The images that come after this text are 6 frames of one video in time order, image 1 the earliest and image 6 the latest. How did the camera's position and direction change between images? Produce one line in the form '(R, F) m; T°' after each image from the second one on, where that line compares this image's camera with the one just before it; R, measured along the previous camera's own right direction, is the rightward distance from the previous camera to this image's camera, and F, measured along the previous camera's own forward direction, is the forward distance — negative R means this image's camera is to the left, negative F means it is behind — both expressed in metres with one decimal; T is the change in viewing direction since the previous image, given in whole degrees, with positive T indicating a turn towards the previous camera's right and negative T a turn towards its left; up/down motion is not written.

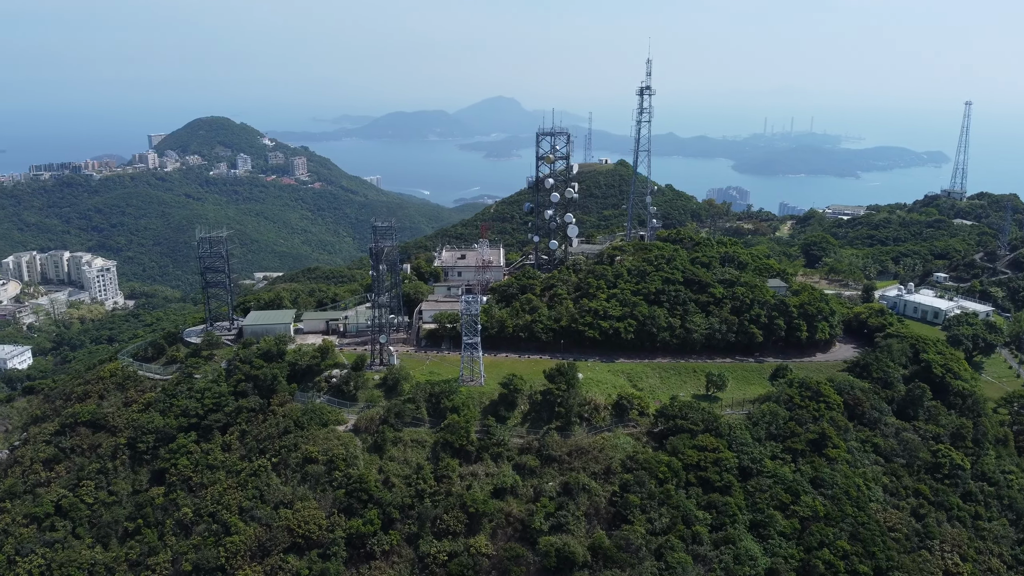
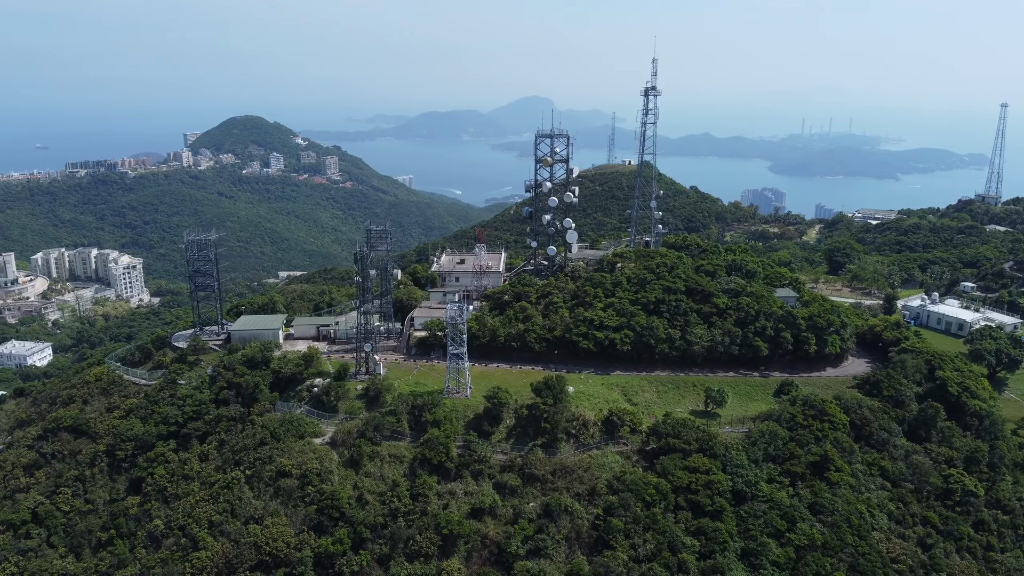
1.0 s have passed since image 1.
(+1.2, +0.9) m; -2°
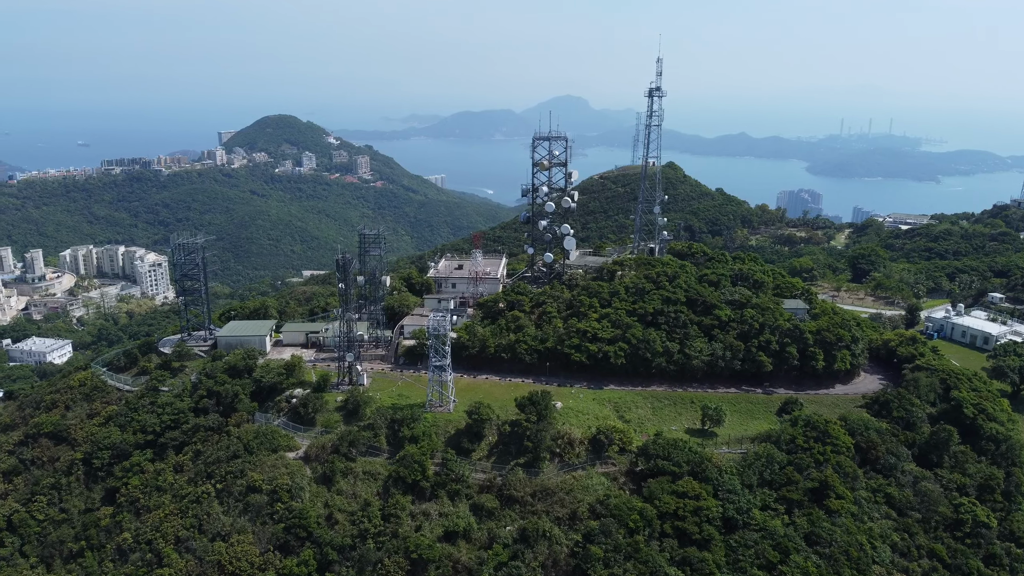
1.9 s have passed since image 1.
(+1.2, +0.9) m; -2°
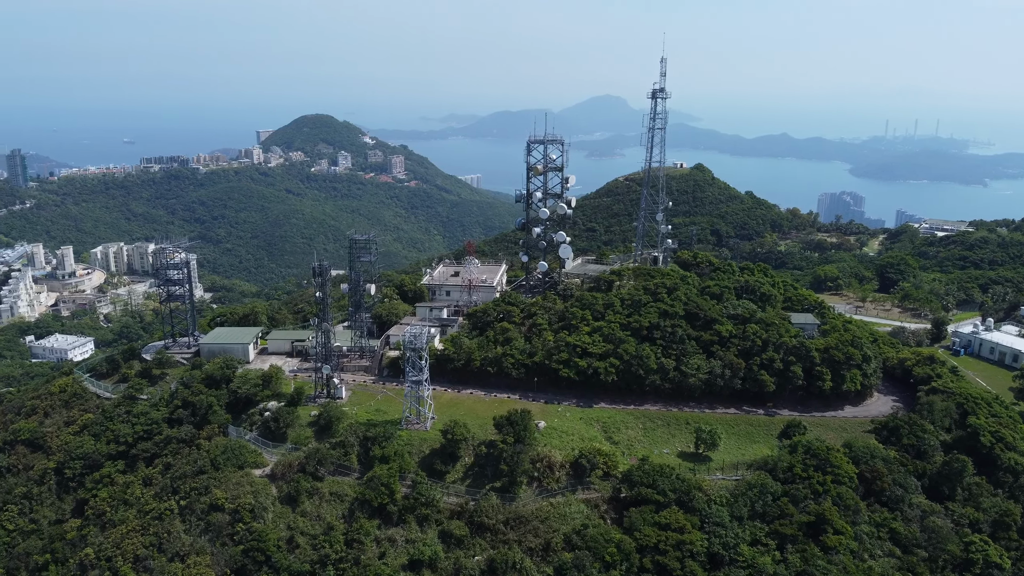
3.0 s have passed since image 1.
(+1.4, +1.1) m; -2°
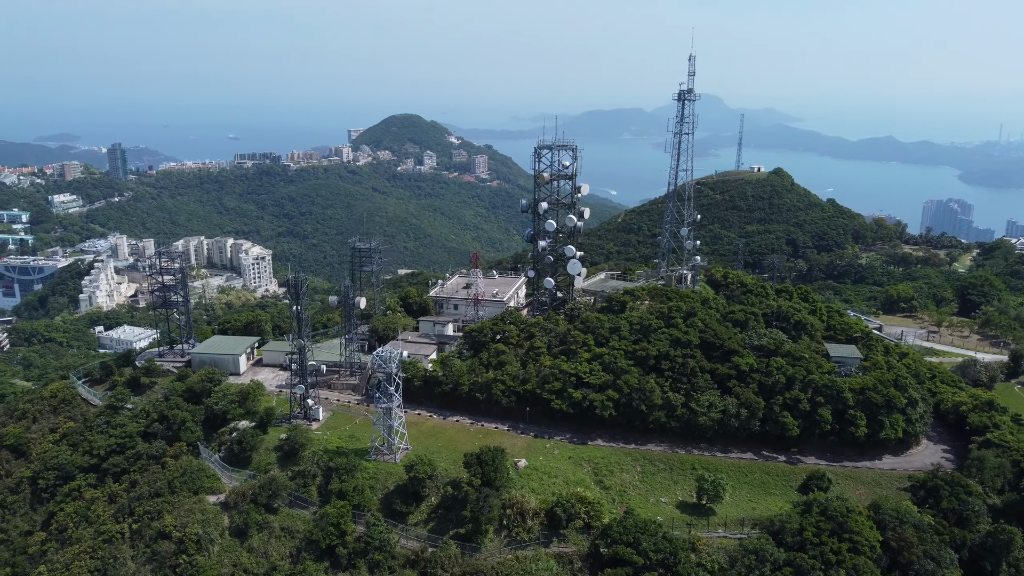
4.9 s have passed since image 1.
(+2.5, +1.9) m; -6°
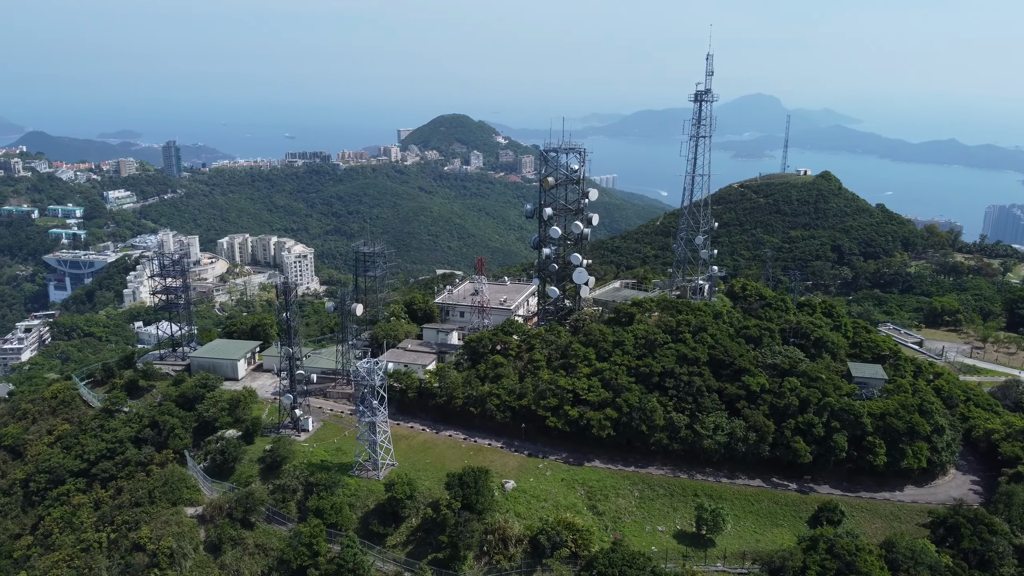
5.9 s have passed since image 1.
(+1.3, +0.9) m; -3°
